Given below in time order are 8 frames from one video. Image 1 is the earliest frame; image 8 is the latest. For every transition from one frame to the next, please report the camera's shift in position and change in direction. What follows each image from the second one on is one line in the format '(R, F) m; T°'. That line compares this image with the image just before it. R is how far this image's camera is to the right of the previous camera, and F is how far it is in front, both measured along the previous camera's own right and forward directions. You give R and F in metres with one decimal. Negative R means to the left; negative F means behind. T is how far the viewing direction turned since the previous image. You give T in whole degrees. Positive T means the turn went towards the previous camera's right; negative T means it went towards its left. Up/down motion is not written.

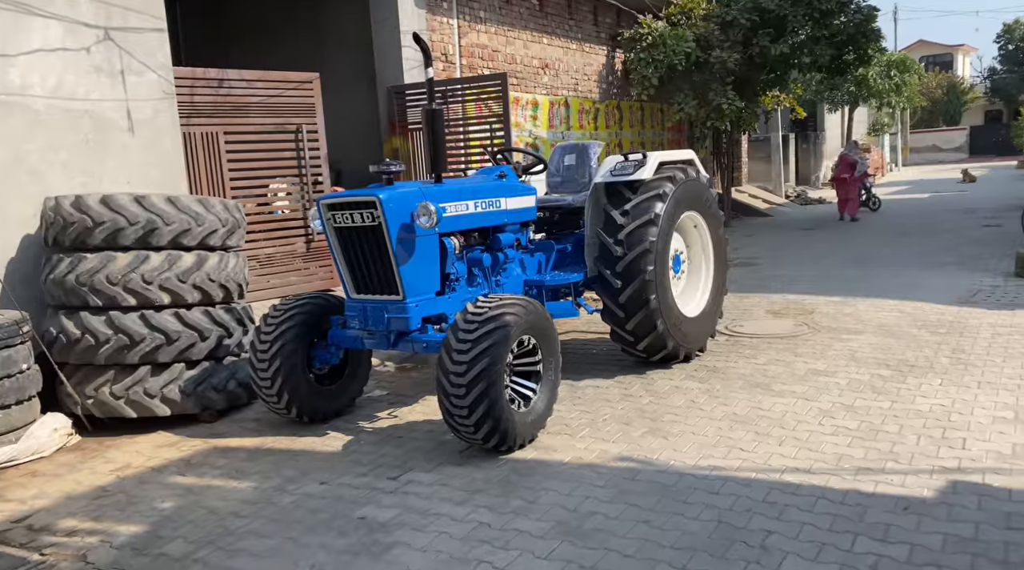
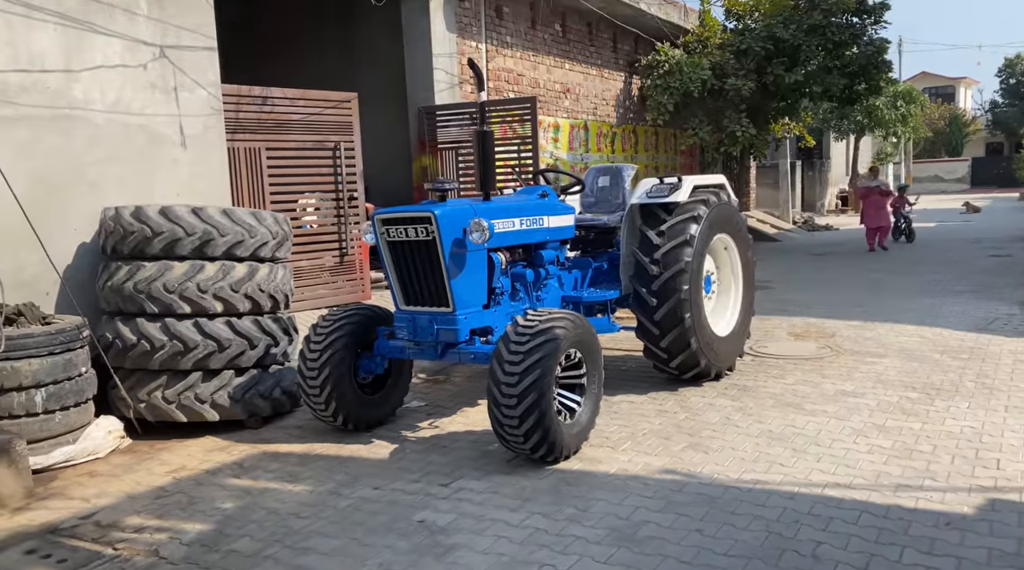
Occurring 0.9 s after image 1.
(-0.3, -0.2) m; 0°
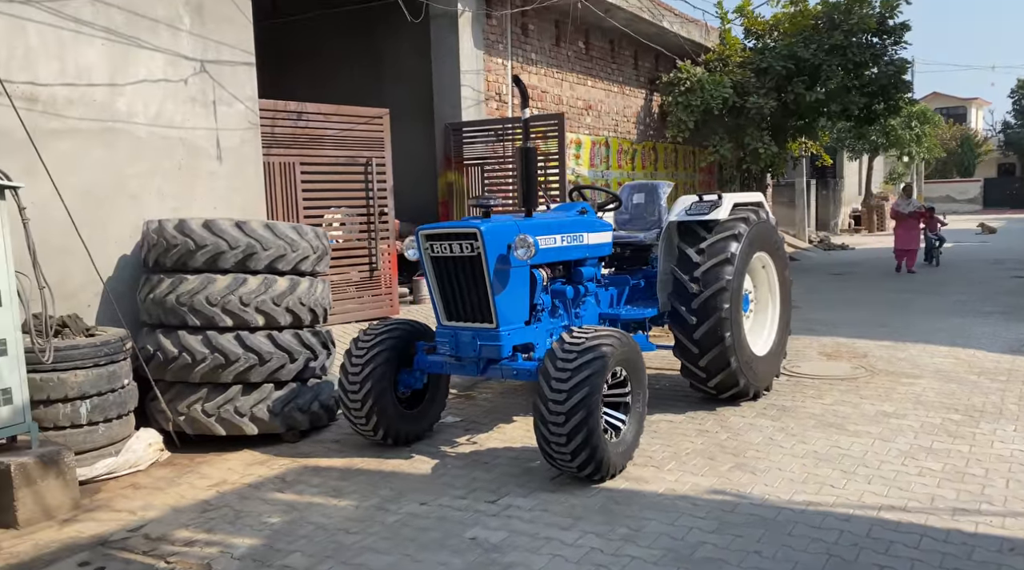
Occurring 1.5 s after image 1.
(-0.2, 0.0) m; 0°
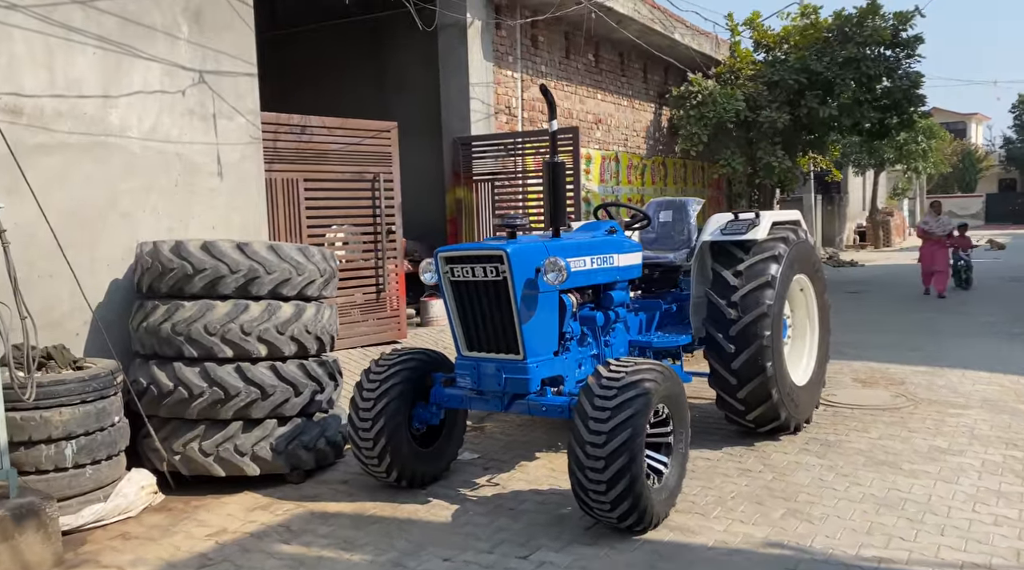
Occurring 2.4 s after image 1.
(-0.2, +0.5) m; 0°
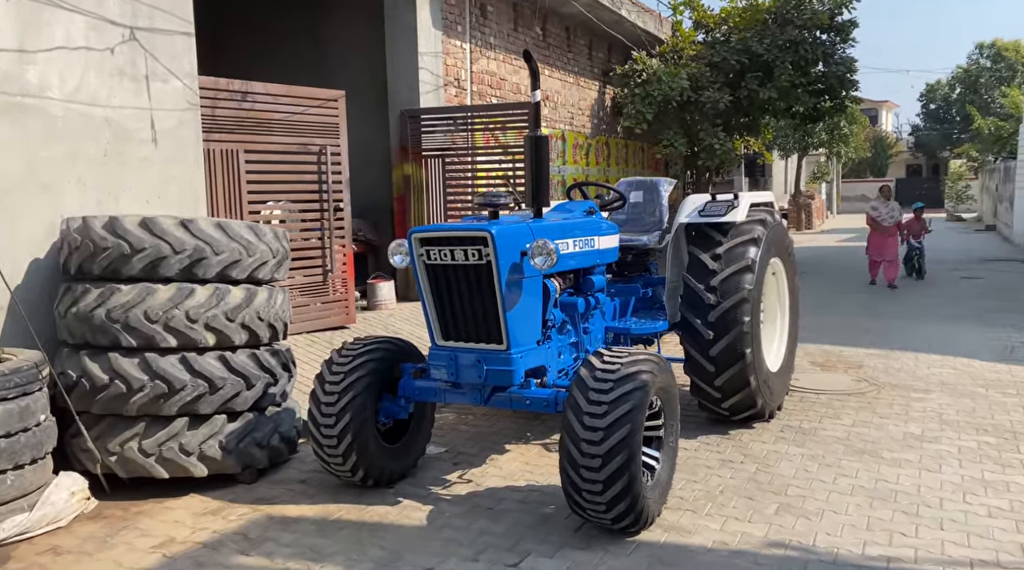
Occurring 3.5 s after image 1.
(-0.3, +0.4) m; +5°
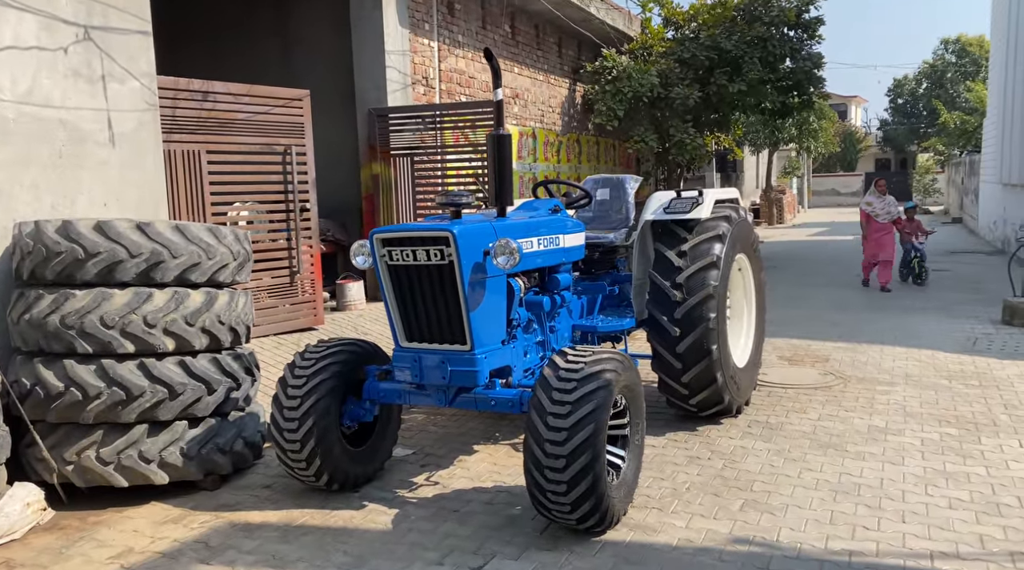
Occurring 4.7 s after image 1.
(+0.1, 0.0) m; +1°
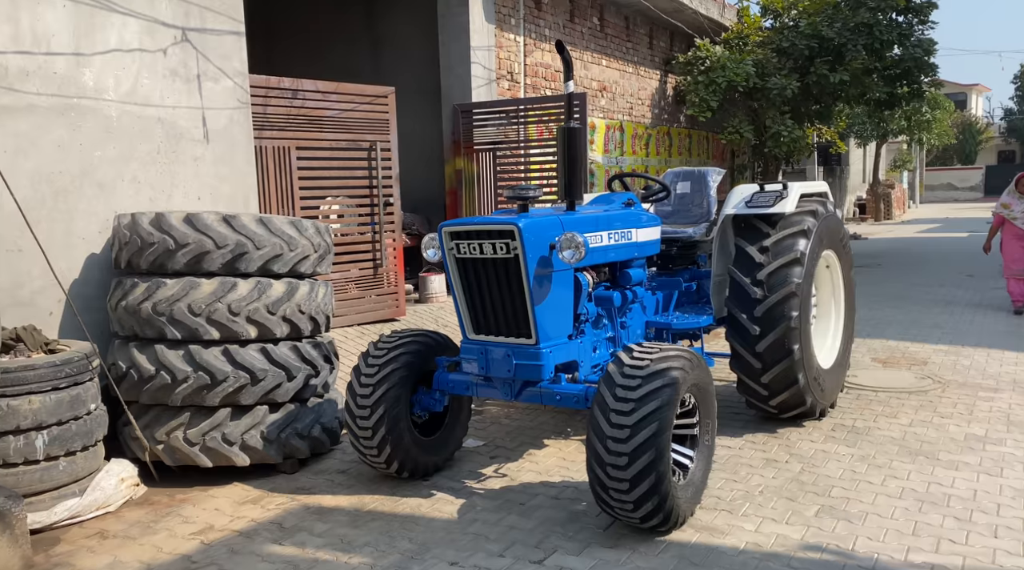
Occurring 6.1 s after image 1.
(+0.1, 0.0) m; -6°
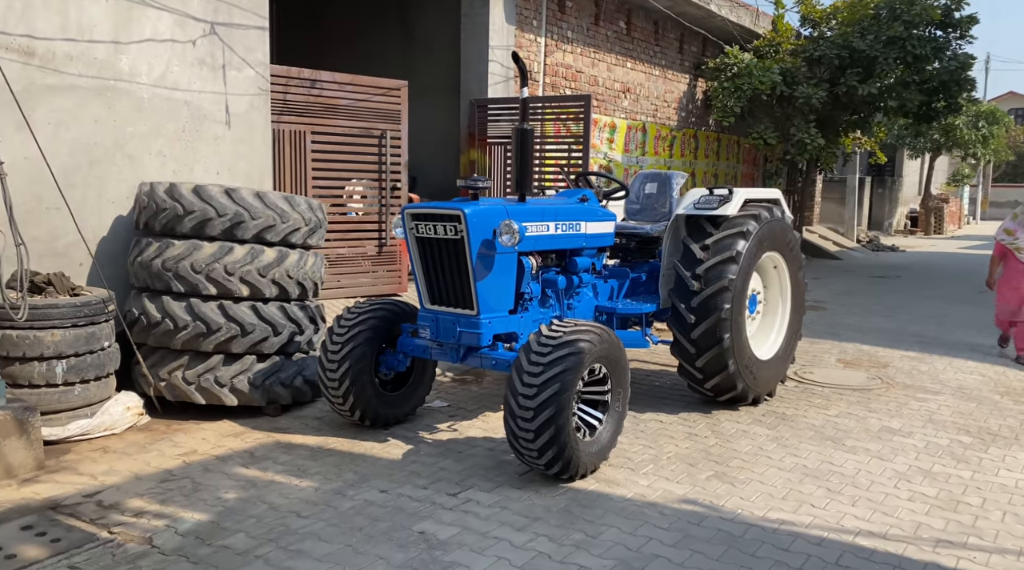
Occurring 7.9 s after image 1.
(+0.6, -0.7) m; -4°
